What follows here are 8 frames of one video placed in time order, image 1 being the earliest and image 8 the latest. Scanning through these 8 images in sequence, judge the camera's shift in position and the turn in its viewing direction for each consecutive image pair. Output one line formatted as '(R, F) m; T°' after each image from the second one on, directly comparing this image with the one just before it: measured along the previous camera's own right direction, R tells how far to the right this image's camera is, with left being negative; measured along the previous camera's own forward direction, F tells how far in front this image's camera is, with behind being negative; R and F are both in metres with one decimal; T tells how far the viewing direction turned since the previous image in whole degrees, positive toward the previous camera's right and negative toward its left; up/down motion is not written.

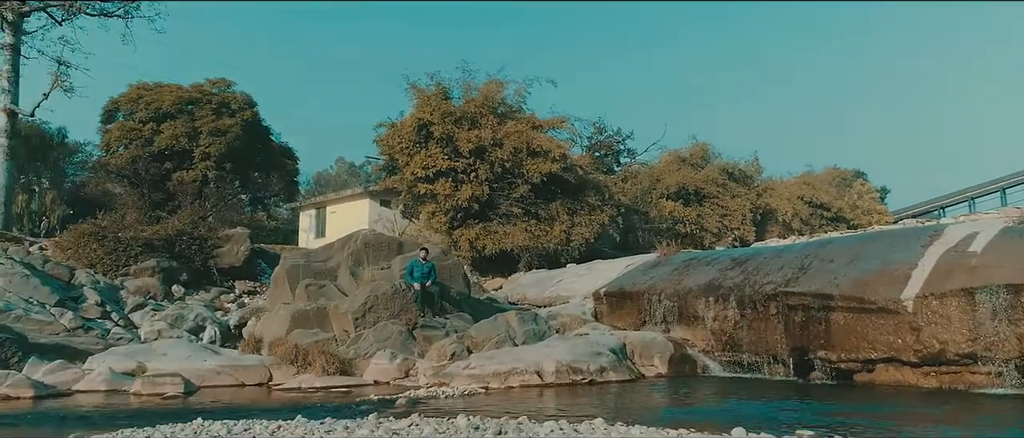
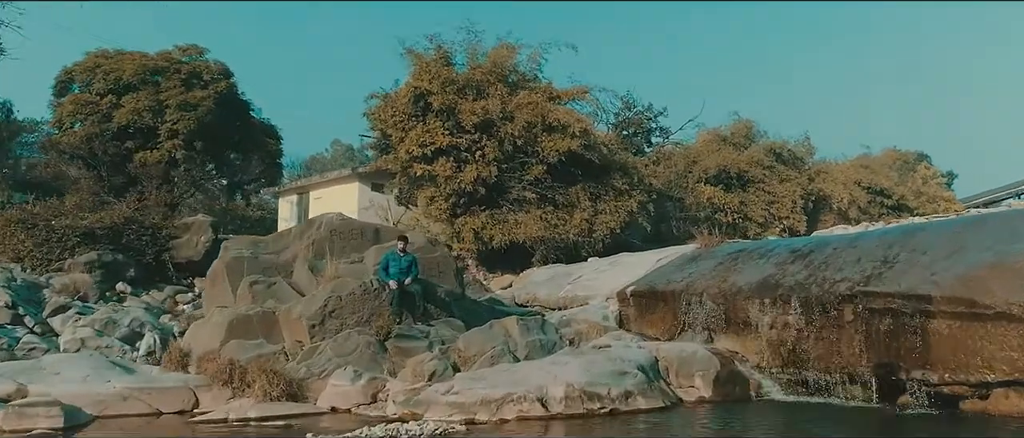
(+0.3, +3.9) m; -1°
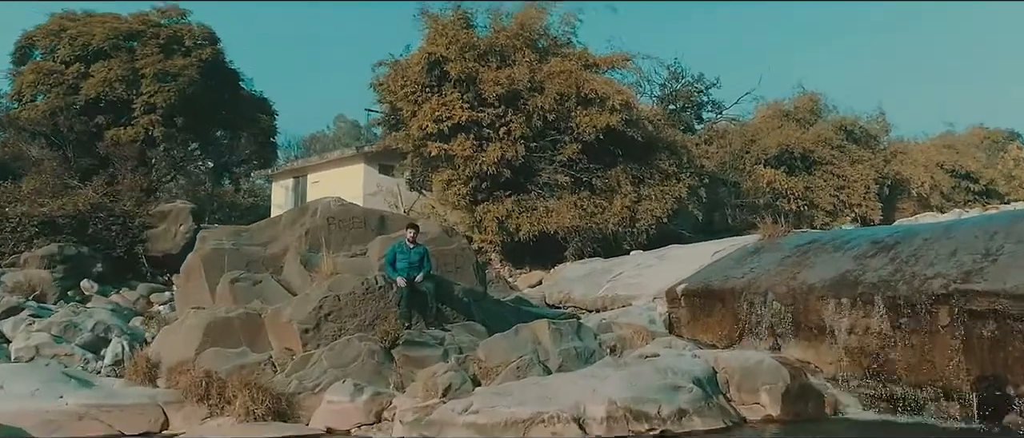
(0.0, +2.1) m; -1°
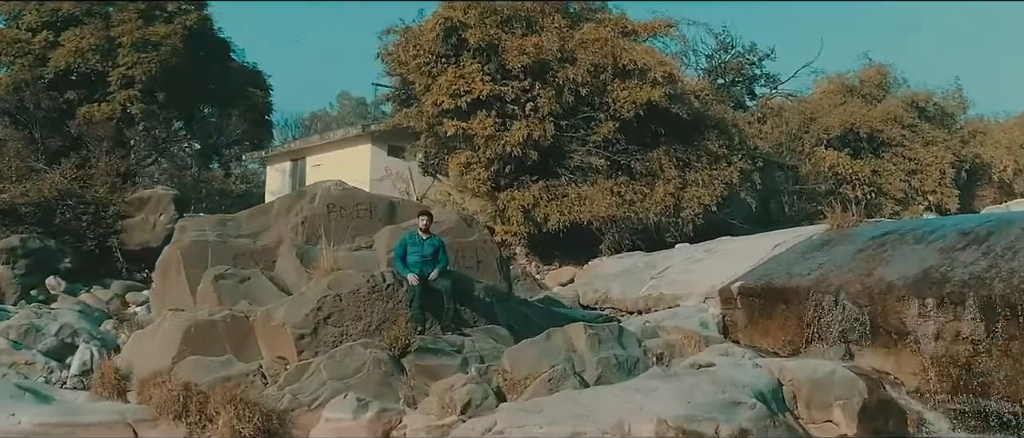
(-0.1, +1.6) m; -1°
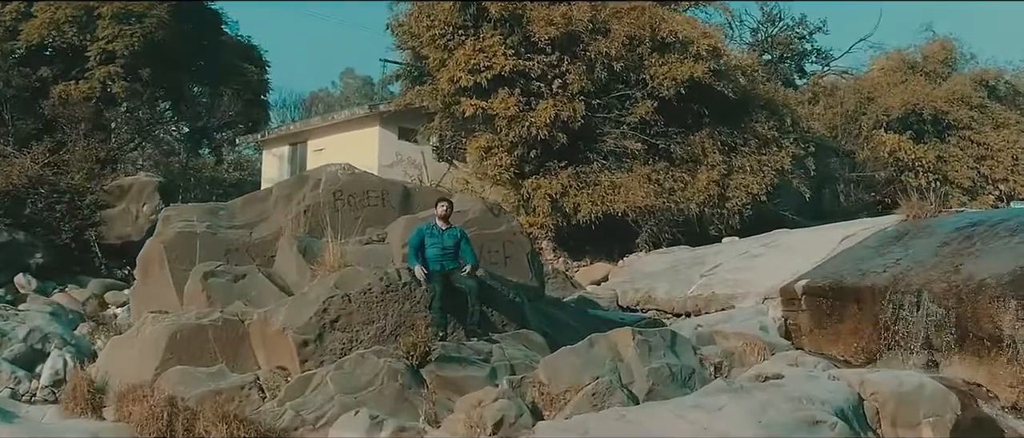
(-0.2, +1.3) m; 0°
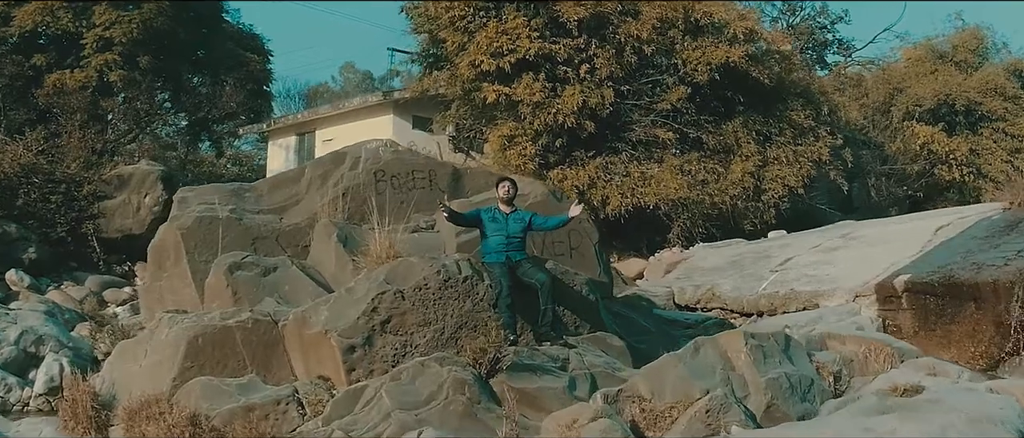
(-0.6, +1.3) m; +1°
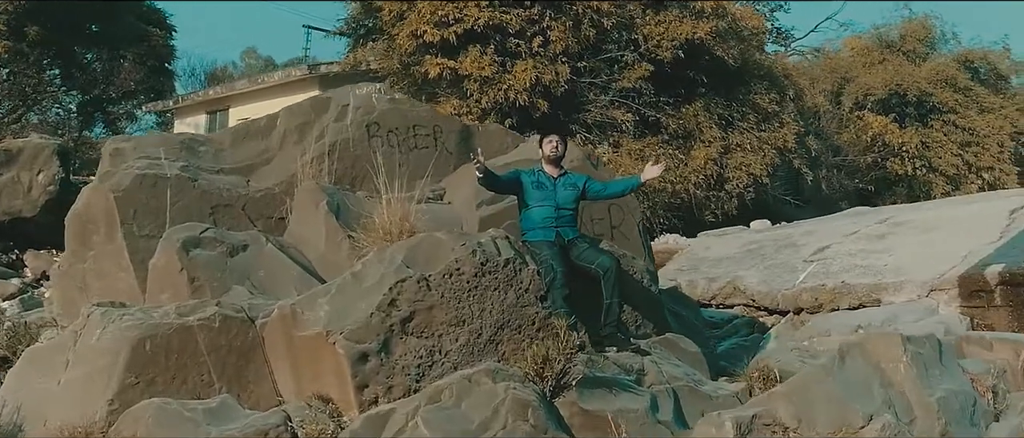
(-0.8, +2.0) m; +5°
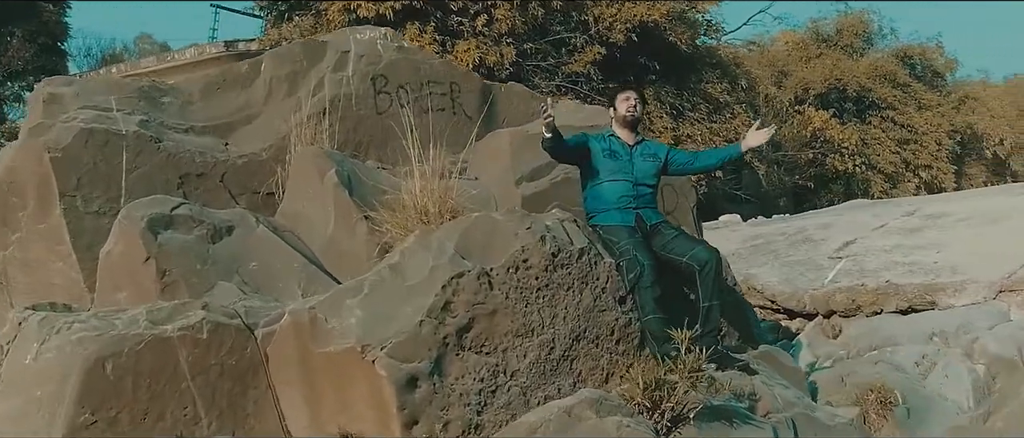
(-0.7, +1.4) m; +5°
